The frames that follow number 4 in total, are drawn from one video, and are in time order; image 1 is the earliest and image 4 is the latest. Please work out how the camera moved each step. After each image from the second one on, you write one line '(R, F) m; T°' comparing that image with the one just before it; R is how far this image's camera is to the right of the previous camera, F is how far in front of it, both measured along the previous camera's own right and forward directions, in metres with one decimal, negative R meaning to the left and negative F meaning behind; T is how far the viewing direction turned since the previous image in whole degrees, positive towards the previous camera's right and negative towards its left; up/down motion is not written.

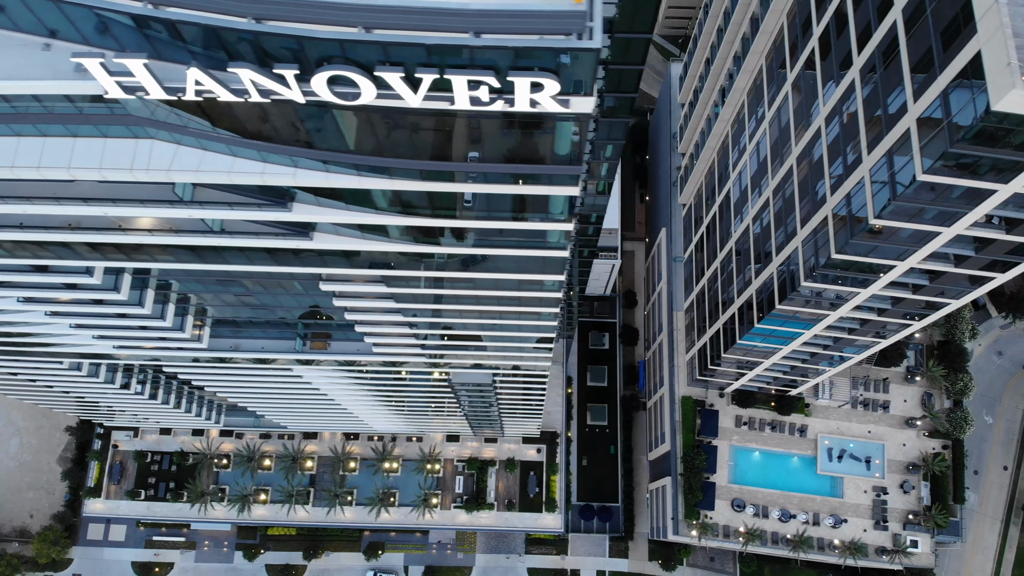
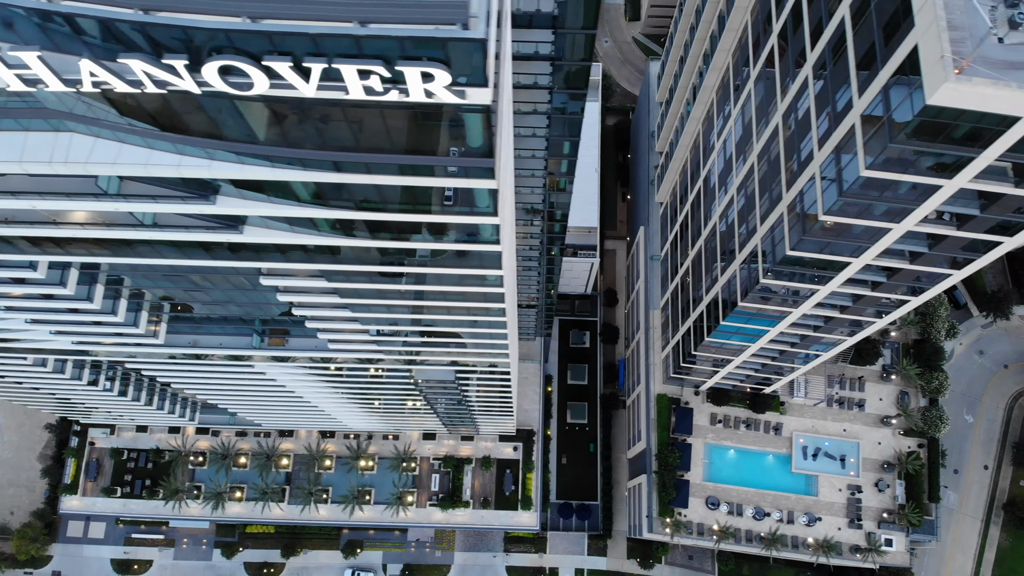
(+1.7, 0.0) m; 0°
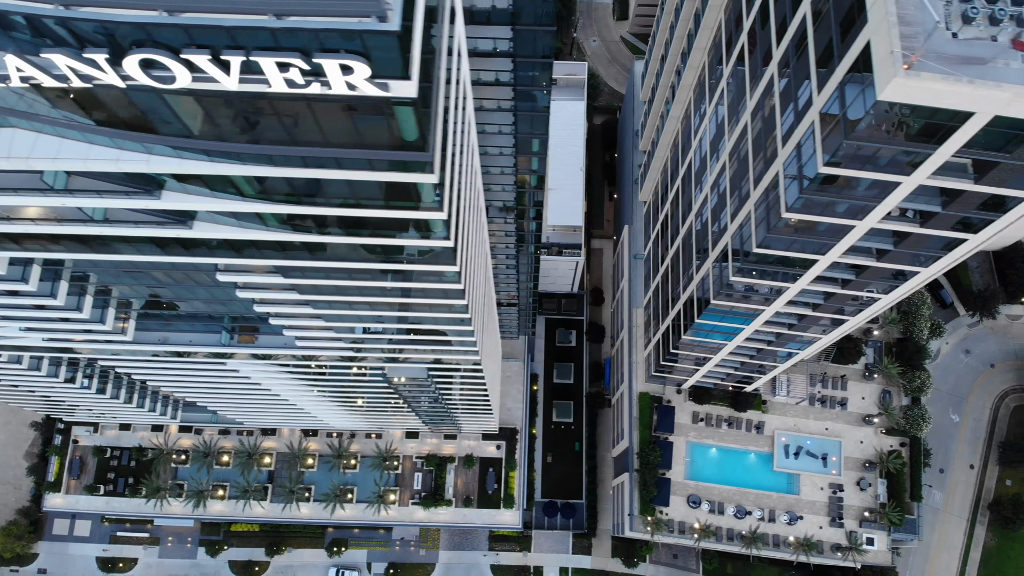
(+1.2, 0.0) m; 0°
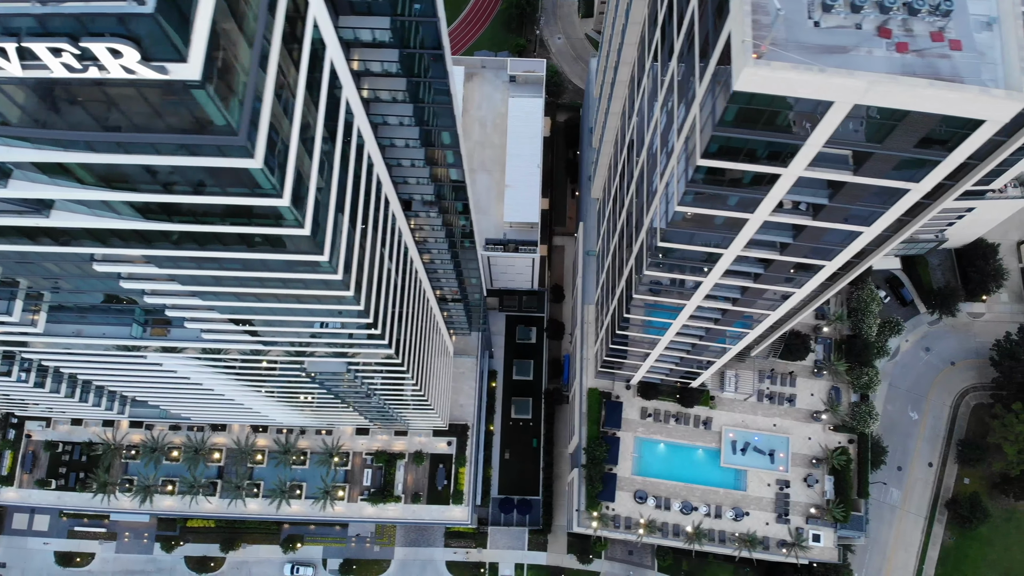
(+3.6, -0.1) m; 0°
